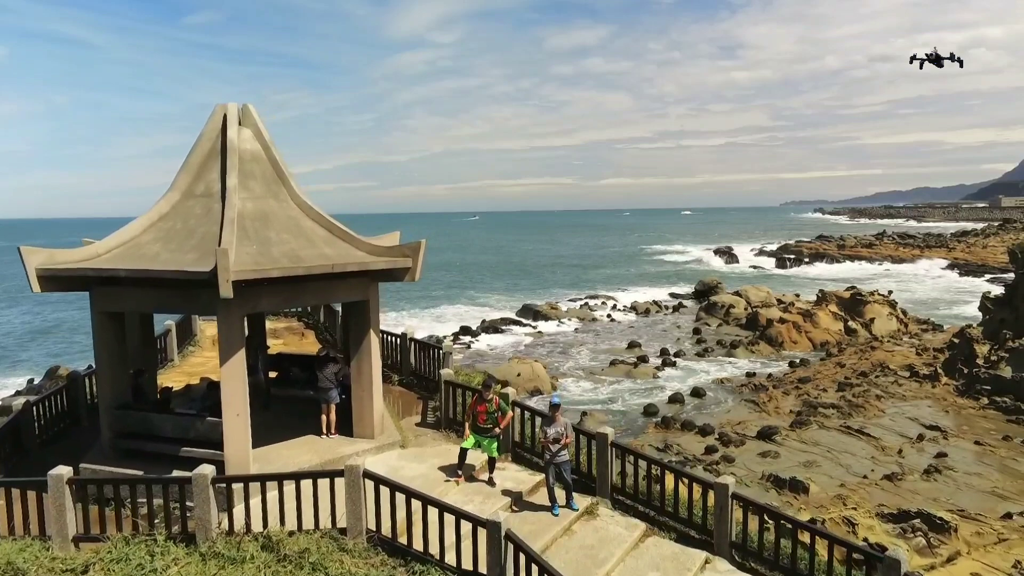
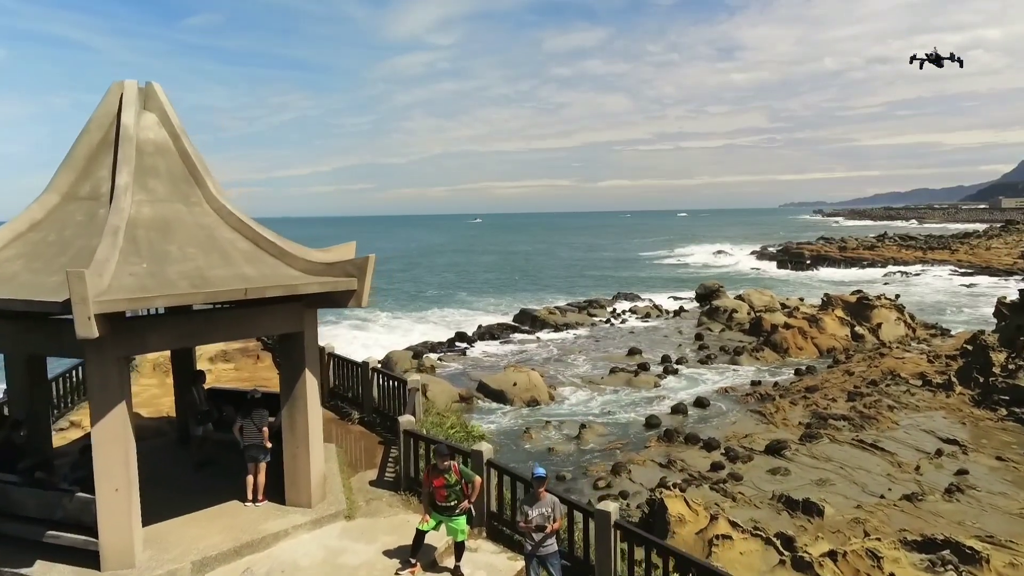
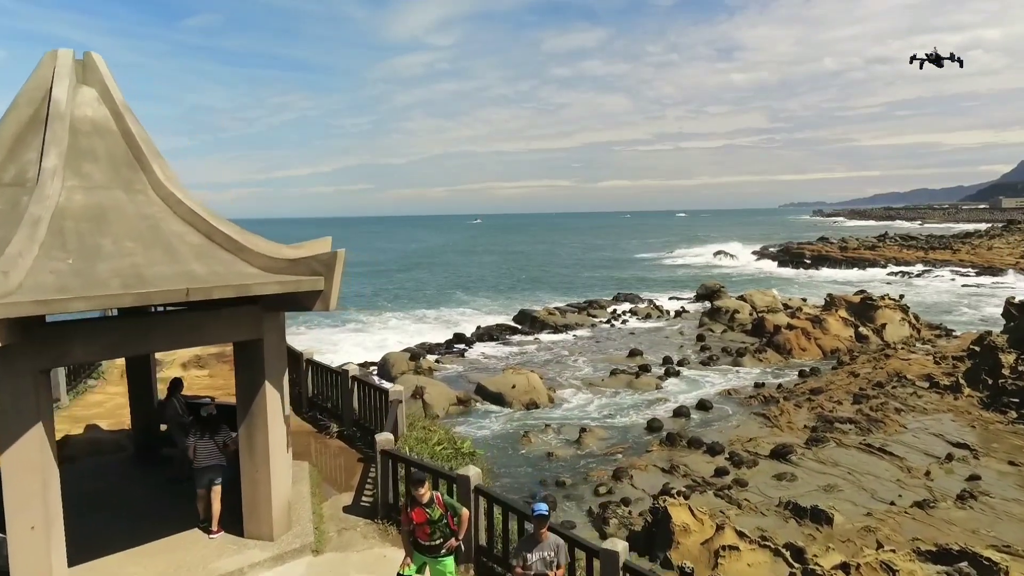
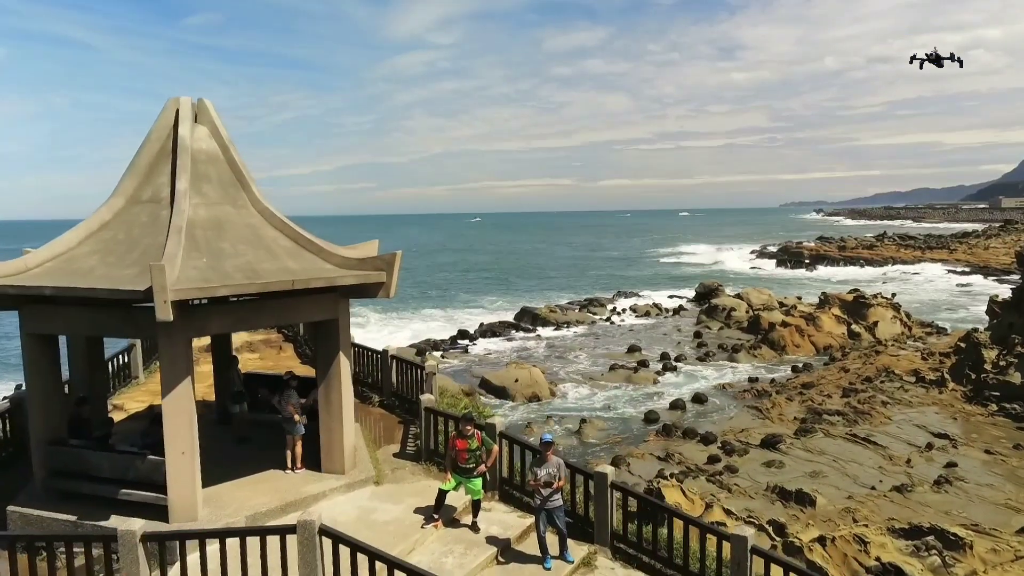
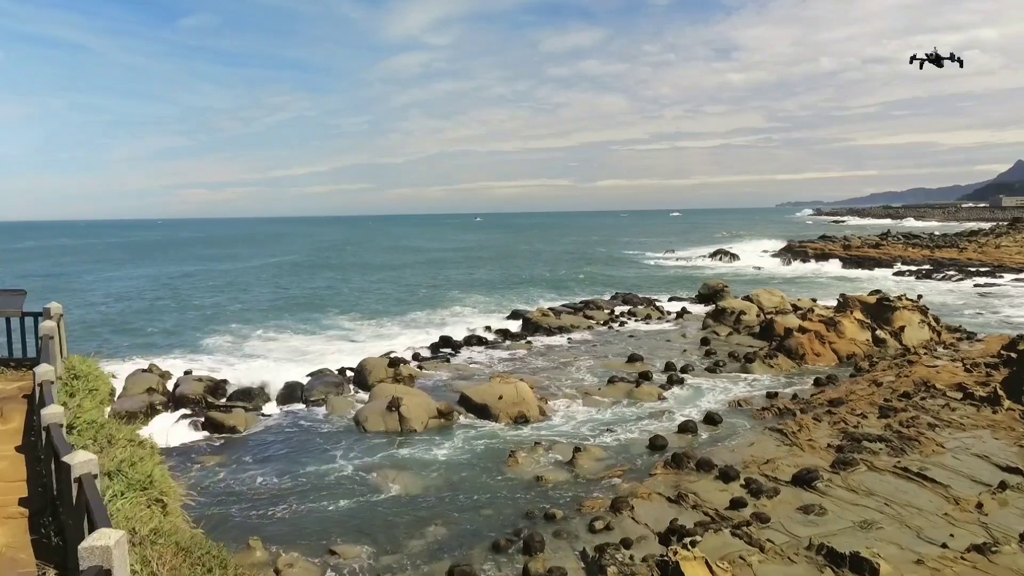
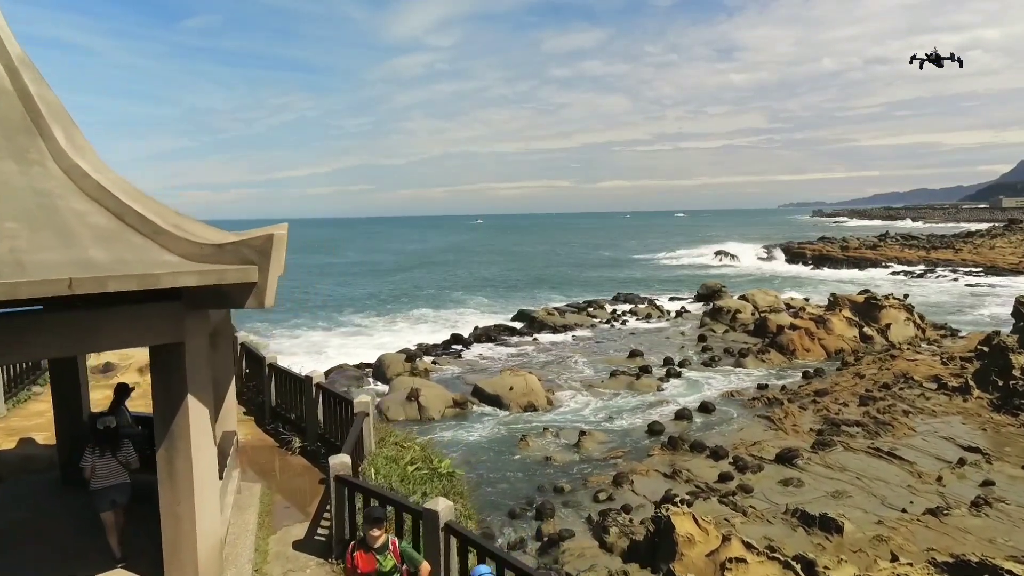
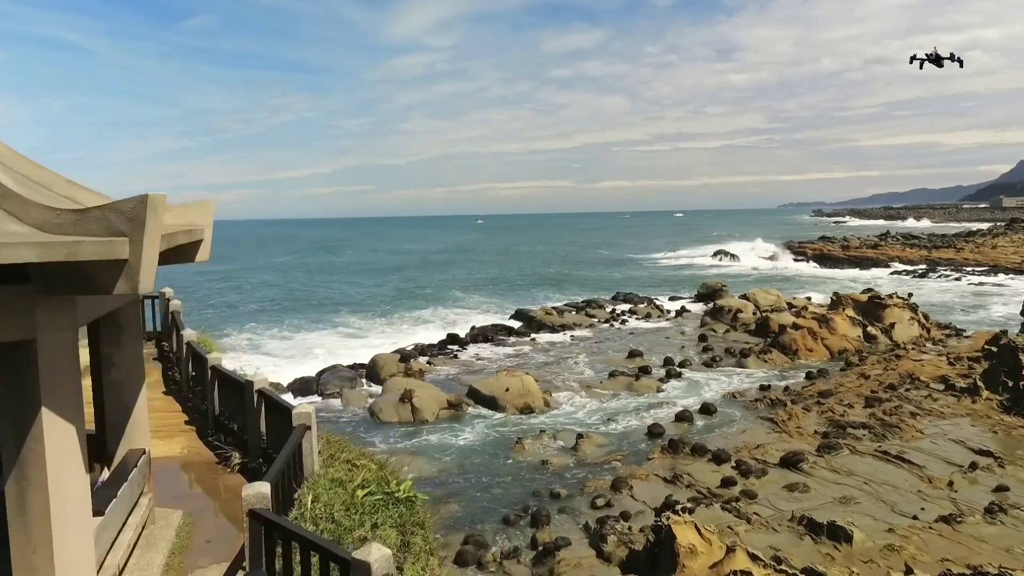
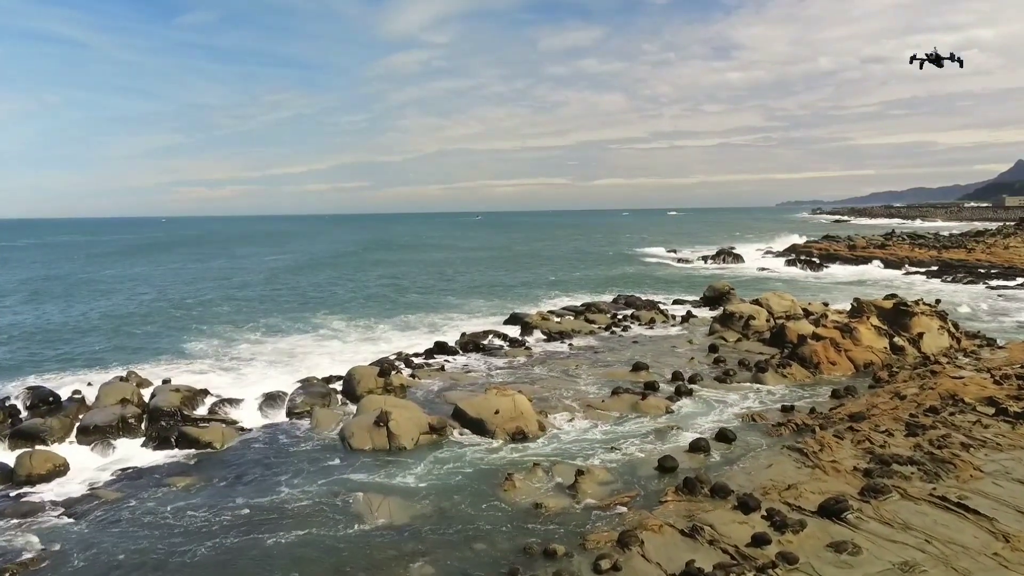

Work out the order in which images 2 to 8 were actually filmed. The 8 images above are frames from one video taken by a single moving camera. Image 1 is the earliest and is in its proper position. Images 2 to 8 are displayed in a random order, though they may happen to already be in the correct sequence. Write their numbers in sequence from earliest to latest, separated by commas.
4, 2, 3, 6, 7, 5, 8
